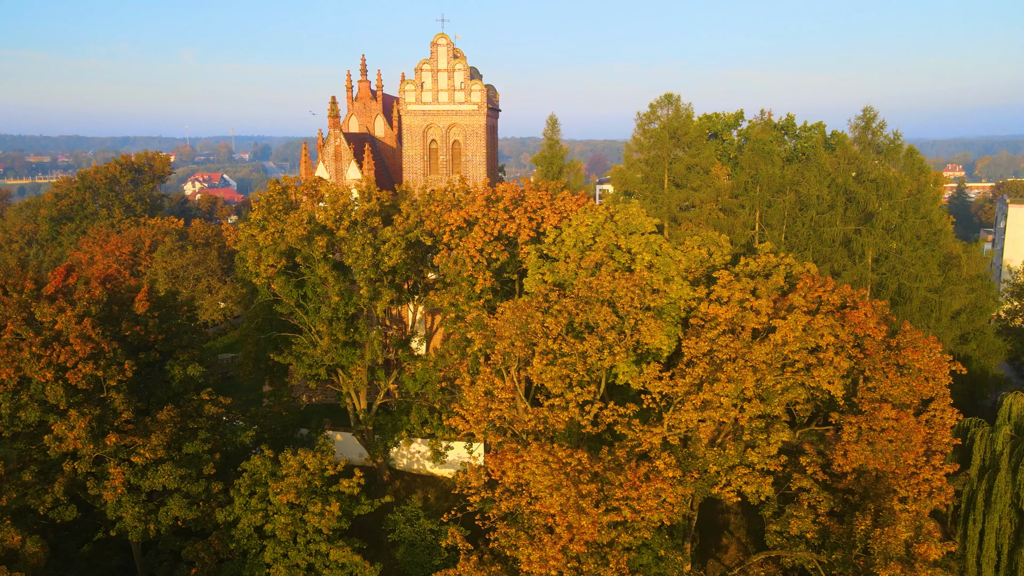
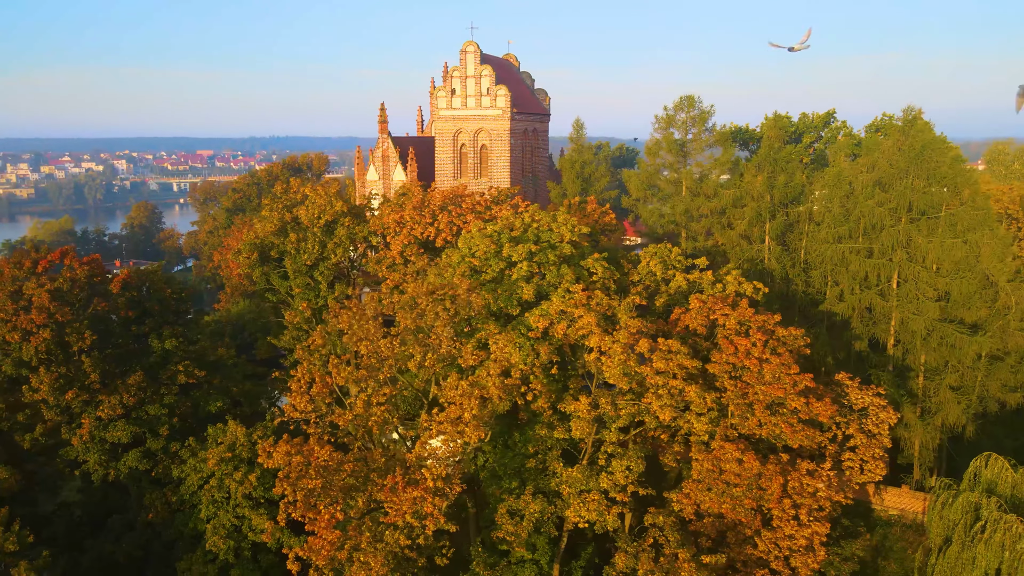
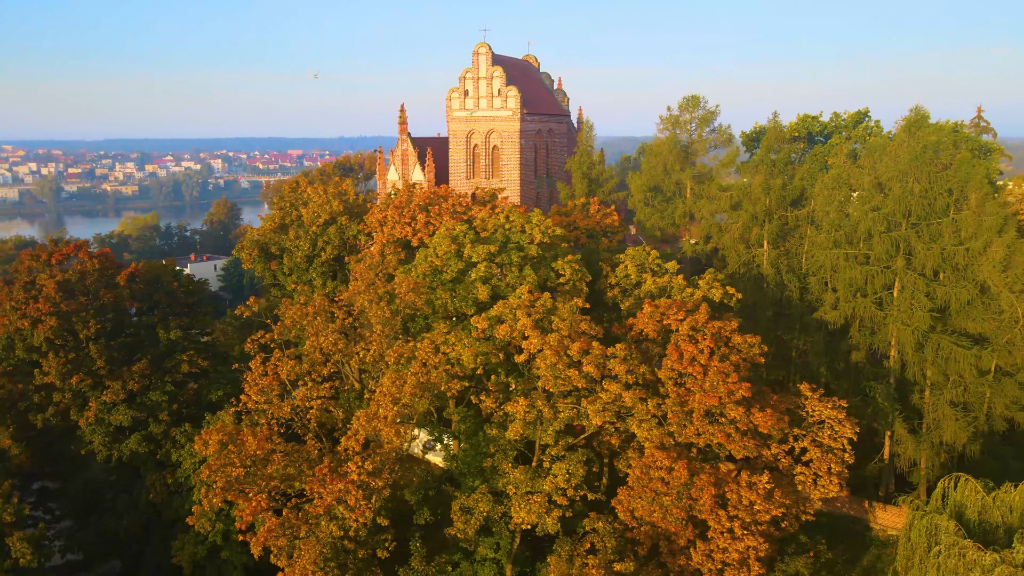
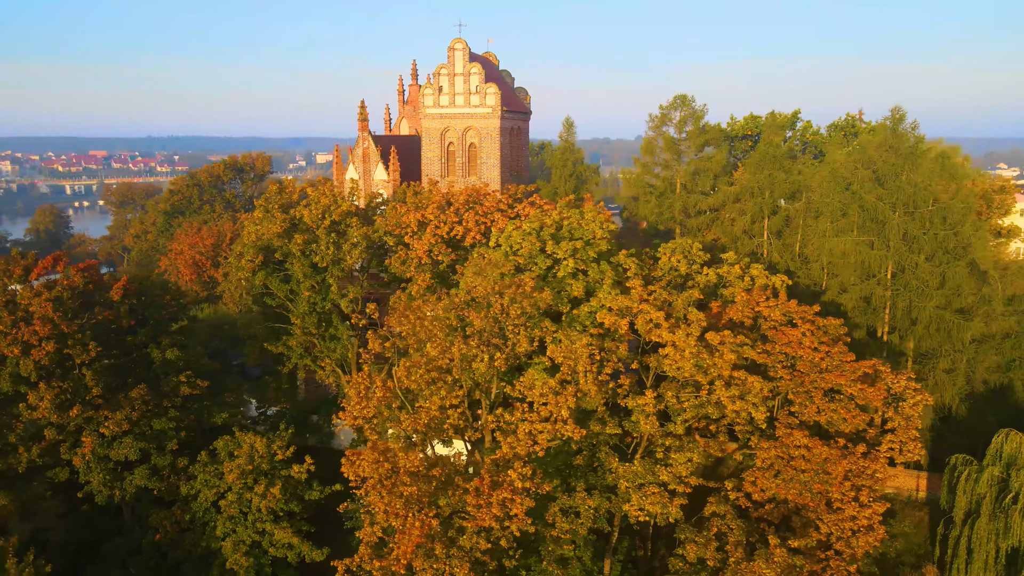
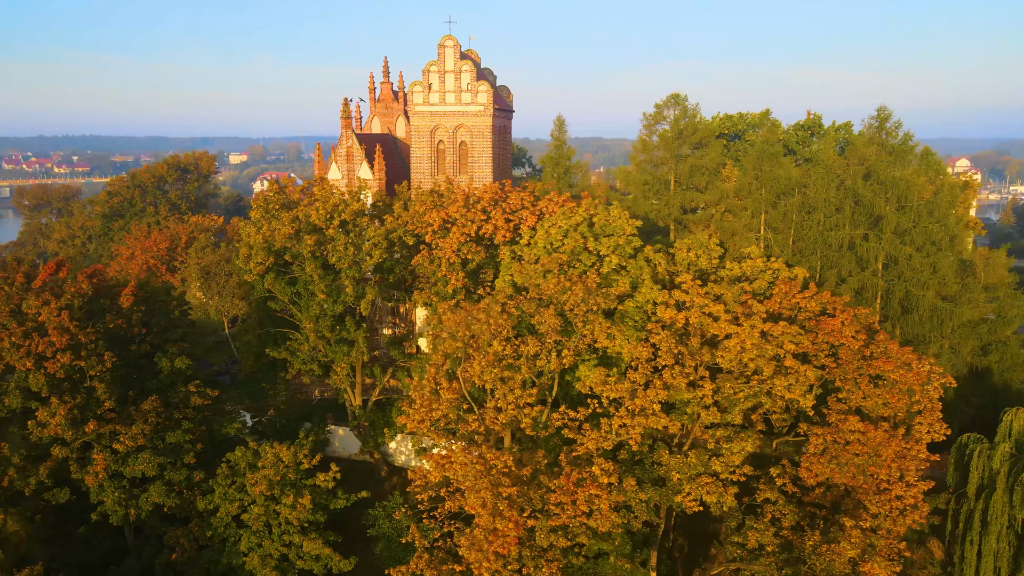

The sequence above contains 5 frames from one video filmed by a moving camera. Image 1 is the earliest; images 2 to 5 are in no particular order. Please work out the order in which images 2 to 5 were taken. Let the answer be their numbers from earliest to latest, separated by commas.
5, 4, 2, 3
